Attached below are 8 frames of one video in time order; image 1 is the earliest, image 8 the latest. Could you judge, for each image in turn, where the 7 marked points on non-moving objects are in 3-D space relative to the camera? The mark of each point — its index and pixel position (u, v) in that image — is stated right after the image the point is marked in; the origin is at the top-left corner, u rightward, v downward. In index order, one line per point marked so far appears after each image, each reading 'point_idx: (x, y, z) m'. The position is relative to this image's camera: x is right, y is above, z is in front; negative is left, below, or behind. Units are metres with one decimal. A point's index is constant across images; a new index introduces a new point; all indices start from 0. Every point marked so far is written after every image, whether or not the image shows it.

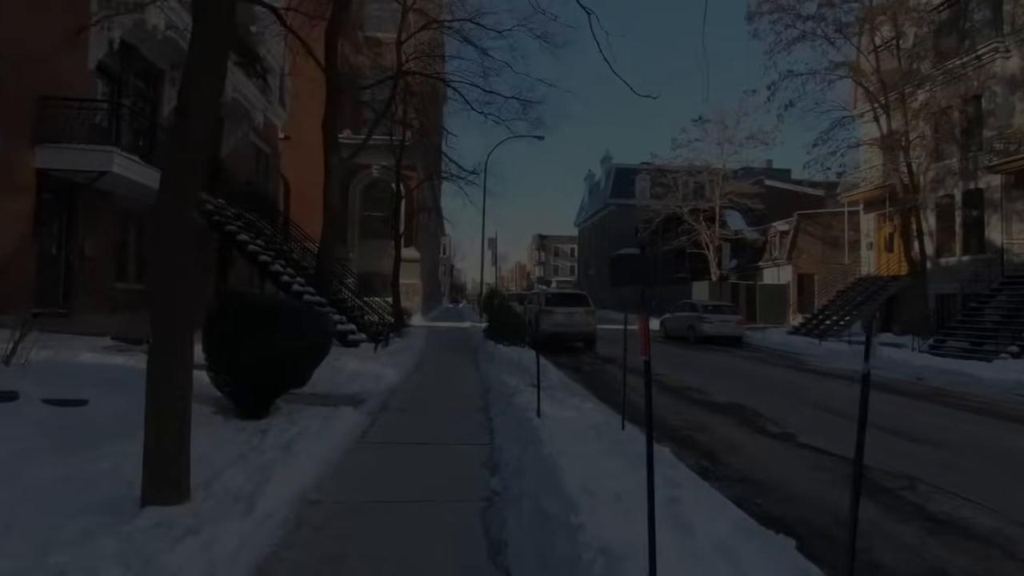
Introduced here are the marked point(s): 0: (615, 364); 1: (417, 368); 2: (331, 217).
0: (+3.6, -2.7, +17.7) m
1: (-2.7, -2.4, +14.7) m
2: (-6.9, +2.7, +19.3) m
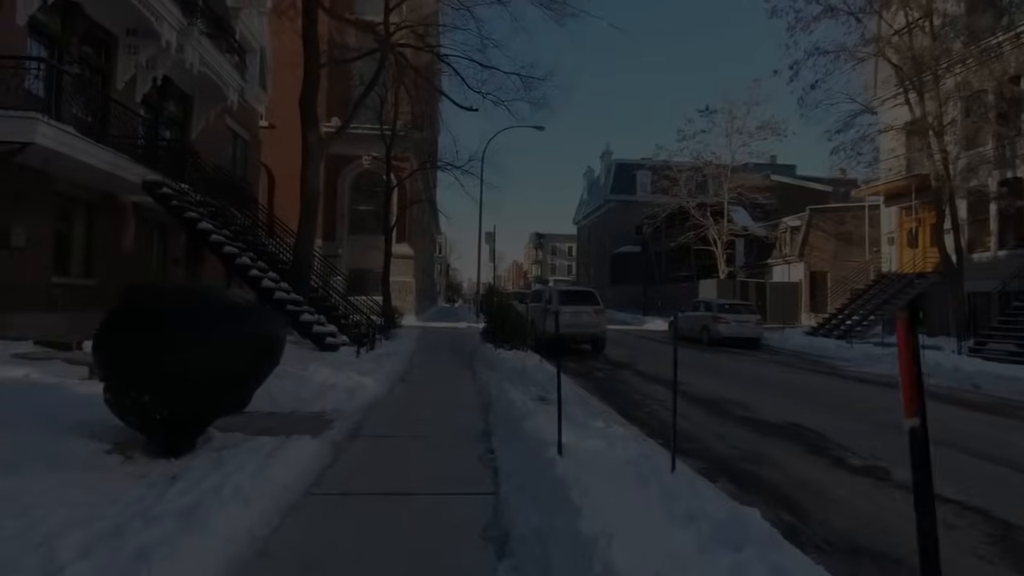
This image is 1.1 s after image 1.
0: (+3.7, -2.6, +15.7) m
1: (-2.7, -2.2, +12.6) m
2: (-6.9, +2.8, +17.1) m
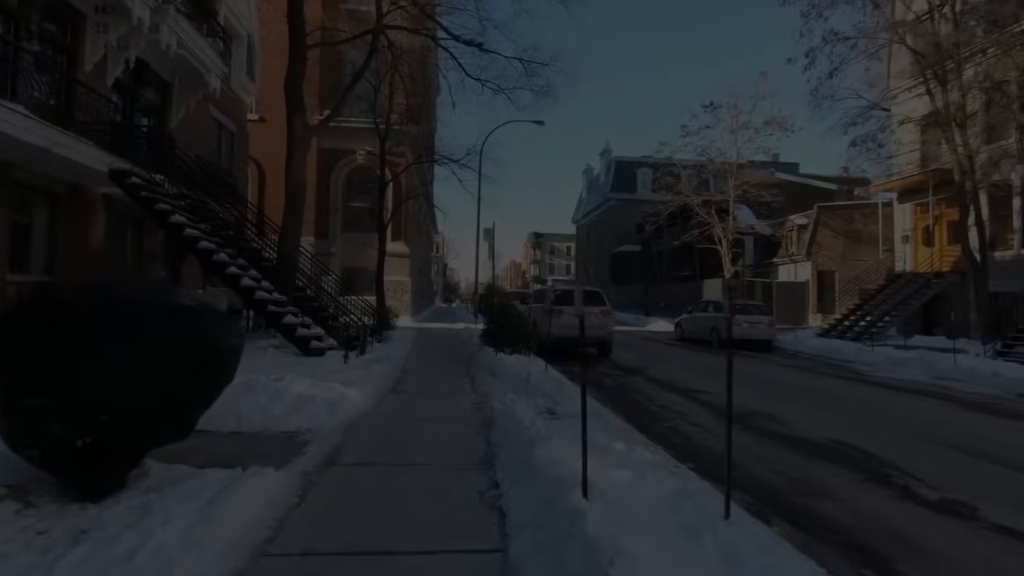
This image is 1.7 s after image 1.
0: (+3.7, -2.5, +14.5) m
1: (-2.6, -2.2, +11.4) m
2: (-6.8, +2.9, +15.9) m
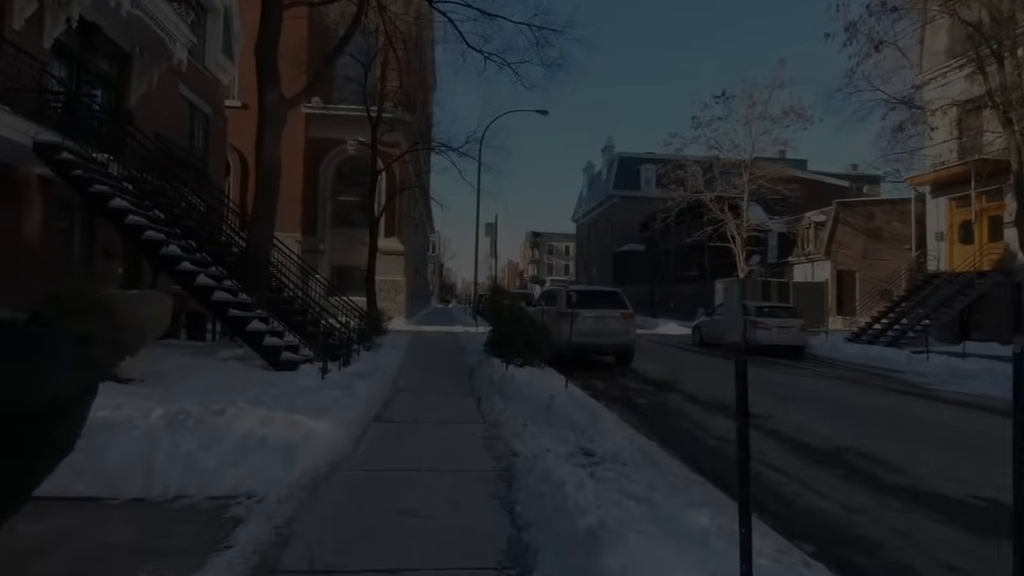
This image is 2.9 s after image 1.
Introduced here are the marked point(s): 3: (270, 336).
0: (+4.0, -2.5, +12.2) m
1: (-2.3, -2.2, +9.1) m
2: (-6.6, +2.9, +13.5) m
3: (-5.5, -1.1, +11.4) m
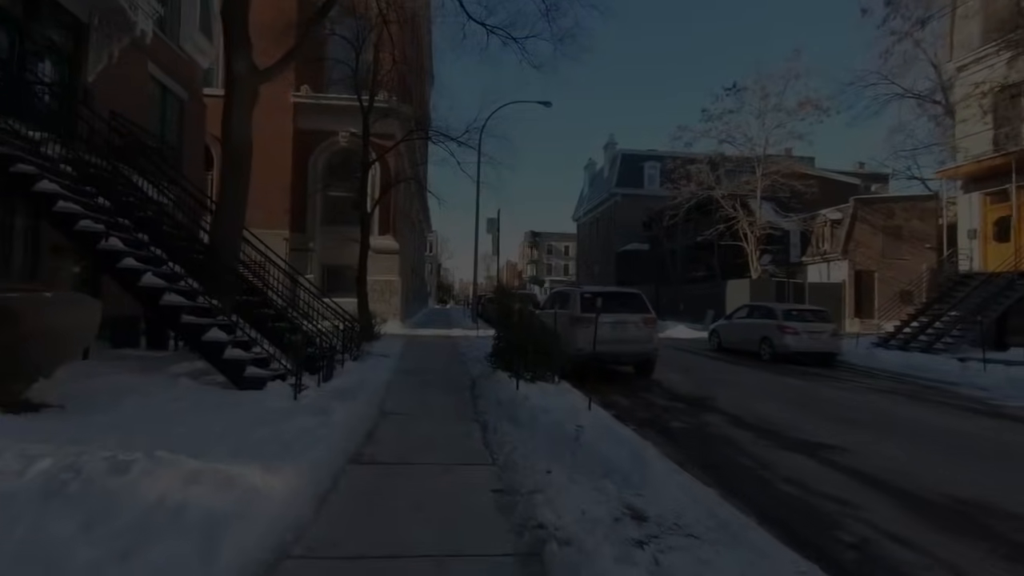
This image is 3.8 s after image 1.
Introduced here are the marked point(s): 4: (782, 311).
0: (+4.2, -2.6, +10.4) m
1: (-2.1, -2.2, +7.2) m
2: (-6.4, +2.8, +11.6) m
3: (-5.2, -1.1, +9.5) m
4: (+10.6, -0.9, +19.9) m
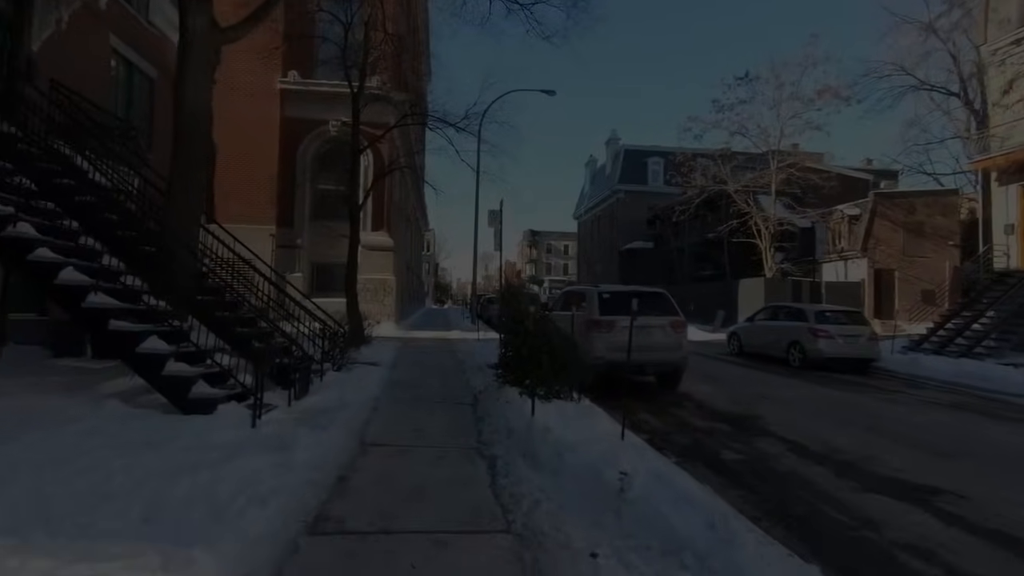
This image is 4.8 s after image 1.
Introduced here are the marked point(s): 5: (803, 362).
0: (+4.4, -2.6, +8.5) m
1: (-1.9, -2.2, +5.3) m
2: (-6.2, +2.9, +9.7) m
3: (-5.1, -1.1, +7.6) m
4: (+10.7, -0.9, +18.1) m
5: (+10.2, -2.6, +17.7) m
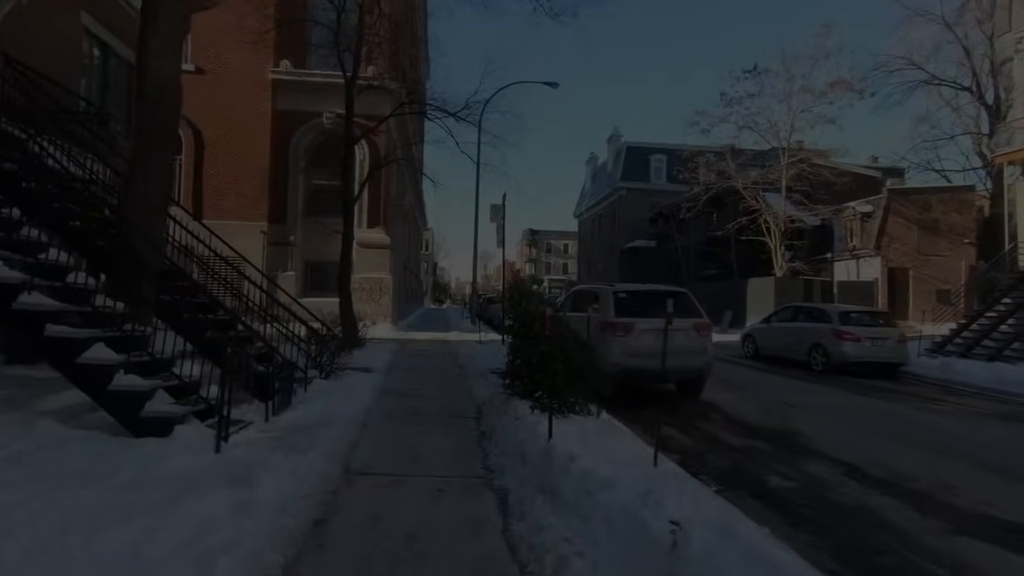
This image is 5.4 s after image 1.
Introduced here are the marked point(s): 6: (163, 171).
0: (+4.6, -2.5, +7.4) m
1: (-1.7, -2.2, +4.2) m
2: (-6.0, +2.9, +8.6) m
3: (-4.9, -1.1, +6.5) m
4: (+10.9, -0.9, +17.0) m
5: (+10.3, -2.5, +16.6) m
6: (-5.9, +2.0, +8.7) m
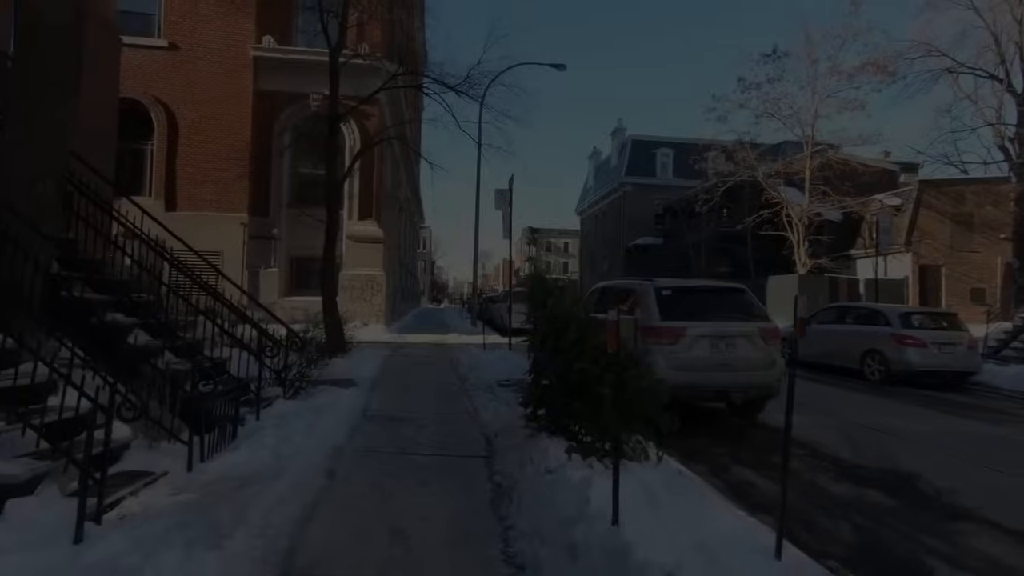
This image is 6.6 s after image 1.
0: (+4.9, -2.5, +5.1) m
1: (-1.4, -2.1, +1.9) m
2: (-5.7, +3.0, +6.3) m
3: (-4.6, -1.0, +4.2) m
4: (+11.1, -0.8, +14.8) m
5: (+10.6, -2.5, +14.4) m
6: (-5.6, +2.1, +6.4) m
